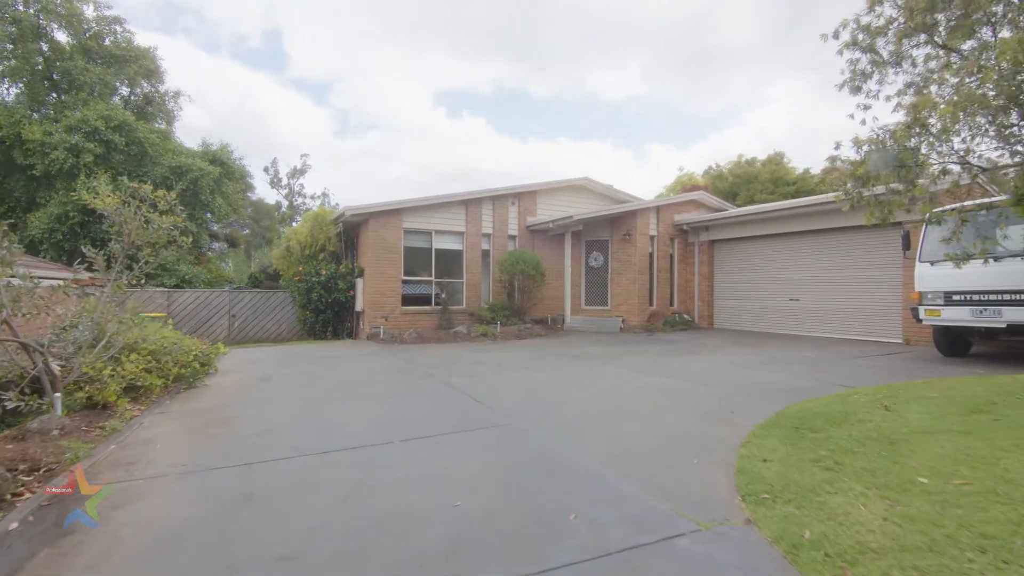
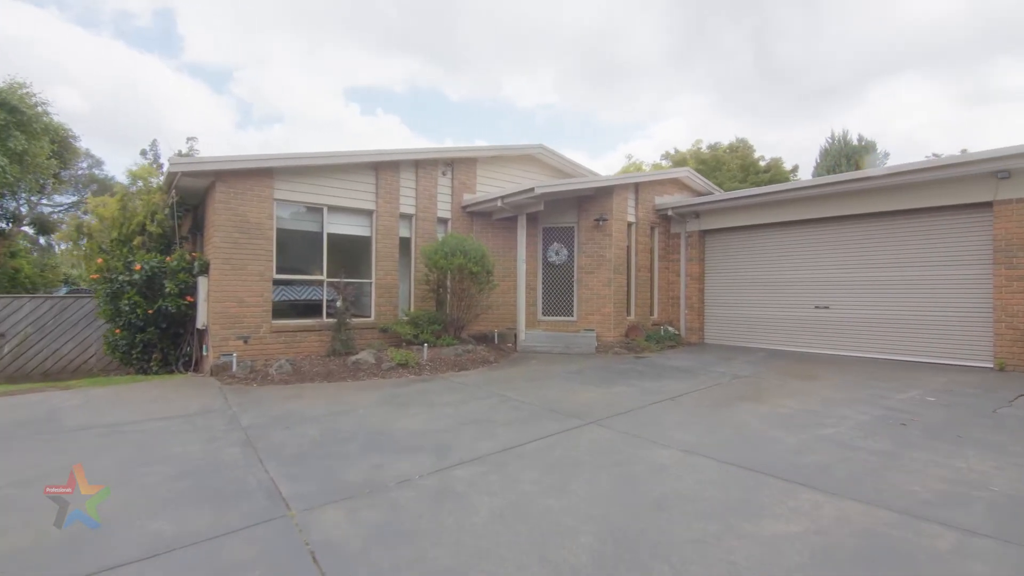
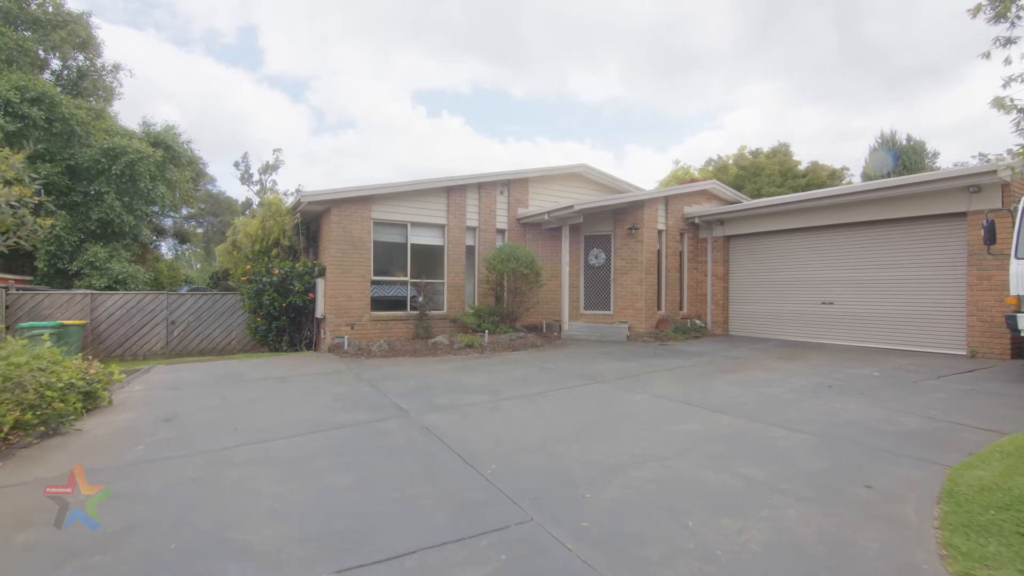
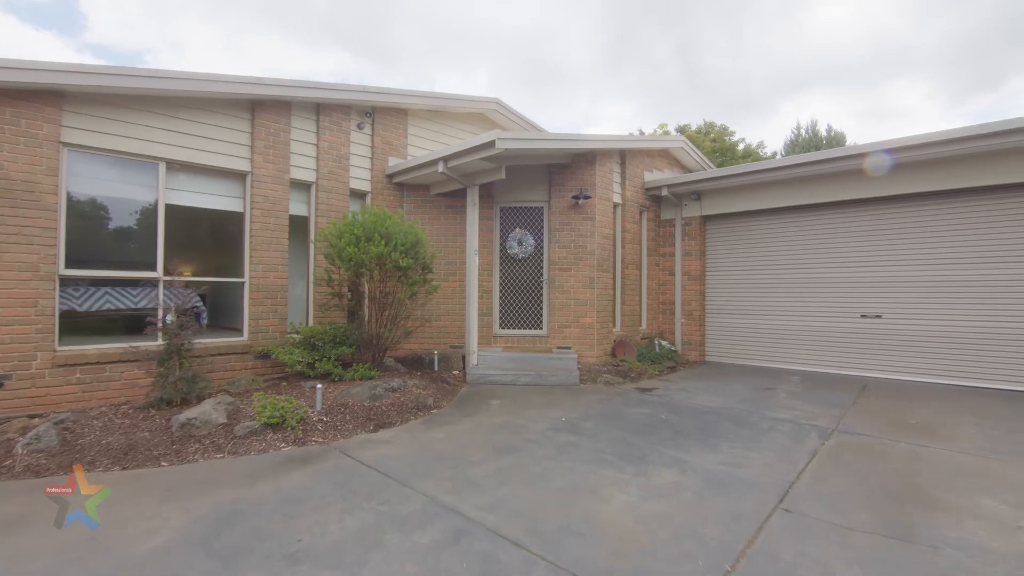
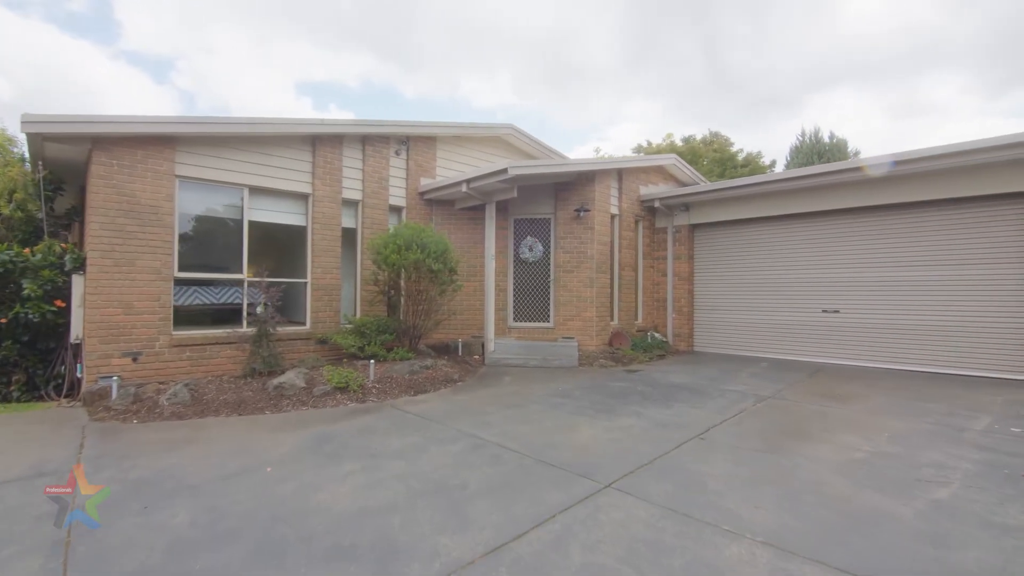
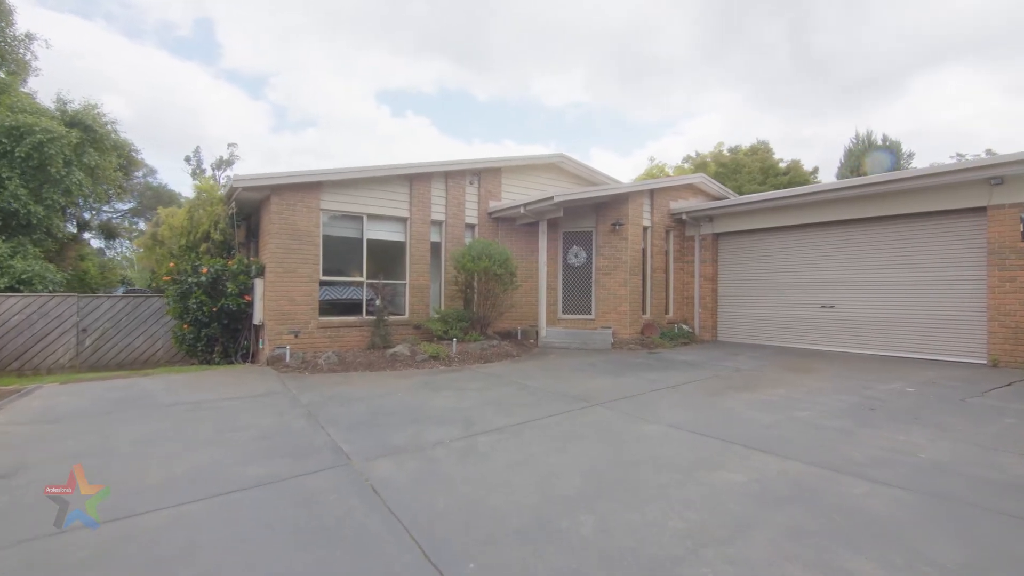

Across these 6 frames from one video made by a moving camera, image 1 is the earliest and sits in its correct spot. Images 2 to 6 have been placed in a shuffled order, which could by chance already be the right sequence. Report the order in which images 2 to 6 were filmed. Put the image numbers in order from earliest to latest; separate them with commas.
3, 6, 2, 5, 4
